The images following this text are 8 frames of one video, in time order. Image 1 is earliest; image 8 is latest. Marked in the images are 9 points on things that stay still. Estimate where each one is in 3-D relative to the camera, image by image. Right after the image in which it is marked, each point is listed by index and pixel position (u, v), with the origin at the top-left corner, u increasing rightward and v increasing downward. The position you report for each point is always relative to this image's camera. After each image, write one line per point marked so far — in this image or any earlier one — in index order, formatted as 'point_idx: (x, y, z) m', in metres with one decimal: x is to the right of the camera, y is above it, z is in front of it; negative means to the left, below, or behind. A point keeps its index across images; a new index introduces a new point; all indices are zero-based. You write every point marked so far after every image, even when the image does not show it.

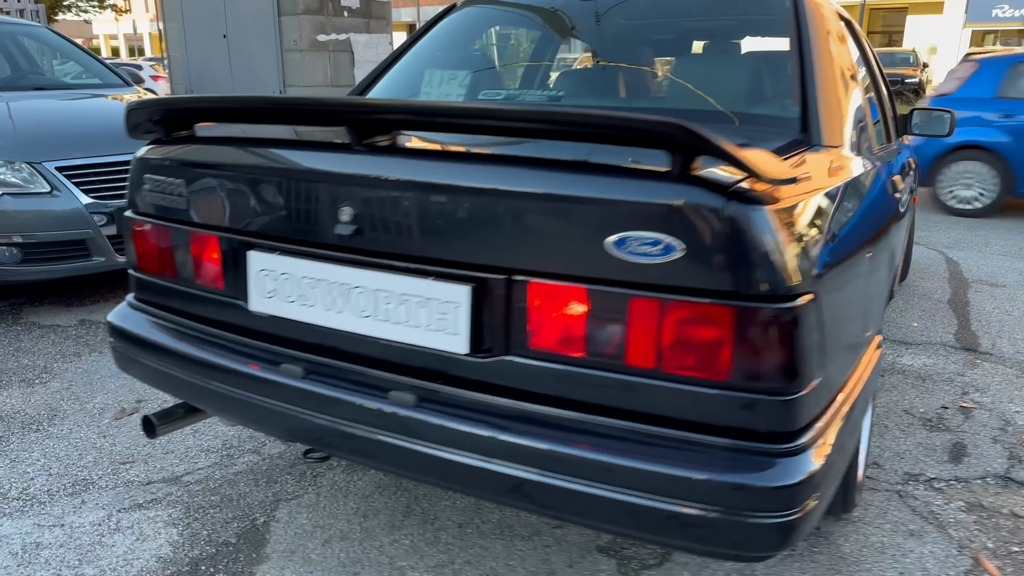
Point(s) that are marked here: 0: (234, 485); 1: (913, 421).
0: (-1.1, -0.8, +3.0) m
1: (+2.0, -0.5, +3.9) m
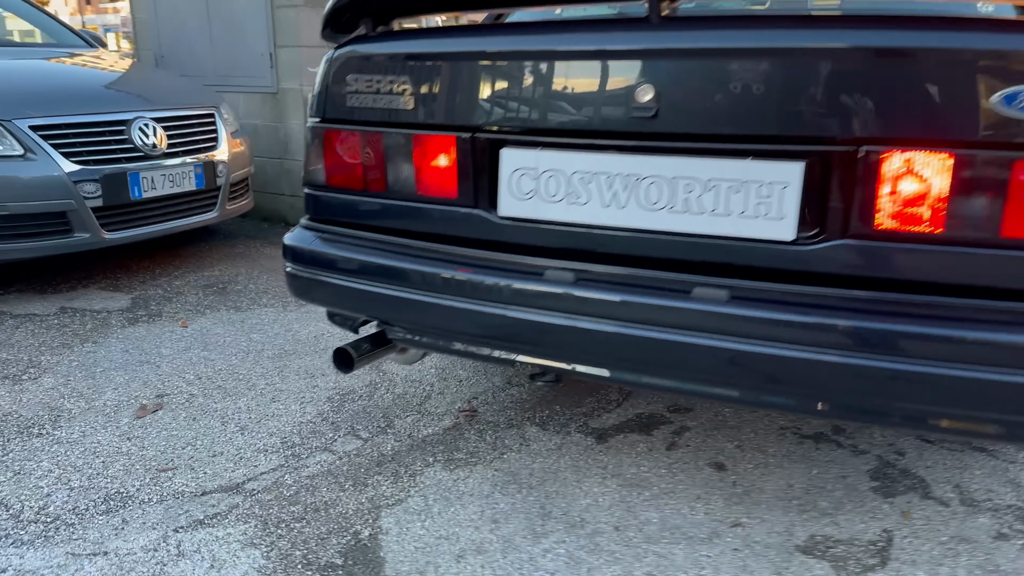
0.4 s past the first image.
0: (-0.6, -0.6, +2.4) m
1: (+2.4, -0.3, +3.5) m
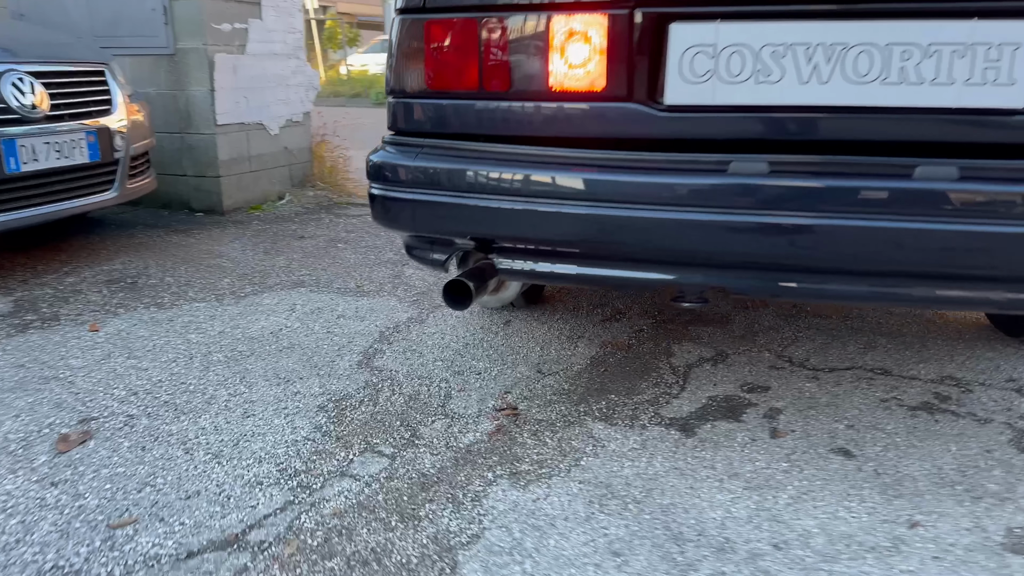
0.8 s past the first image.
0: (-0.4, -0.5, +1.7) m
1: (+2.4, -0.1, +3.3) m
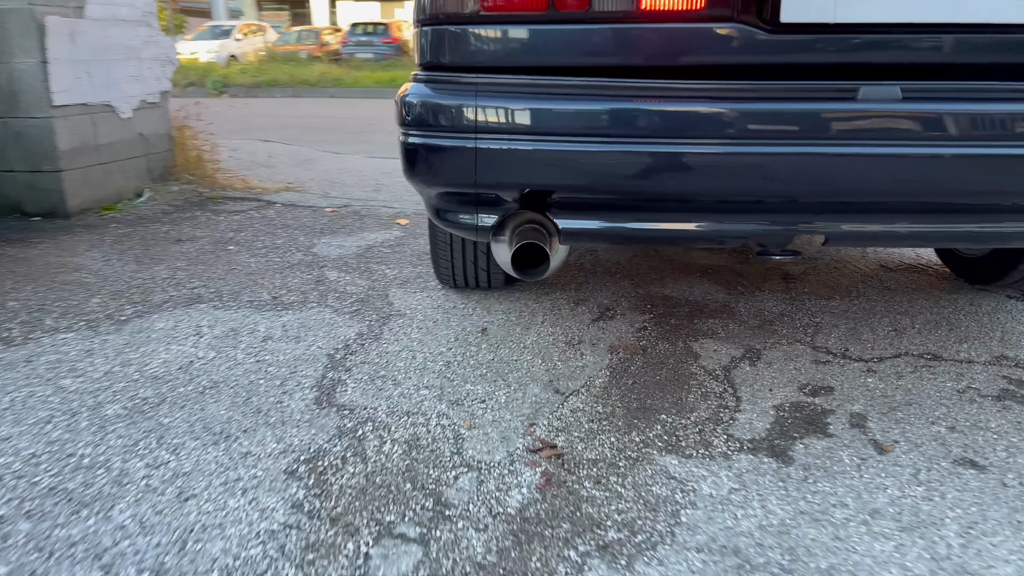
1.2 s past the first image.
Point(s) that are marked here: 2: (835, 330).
0: (-0.1, -0.6, +1.1) m
1: (+2.3, +0.1, +3.2) m
2: (+1.1, -0.2, +2.5) m
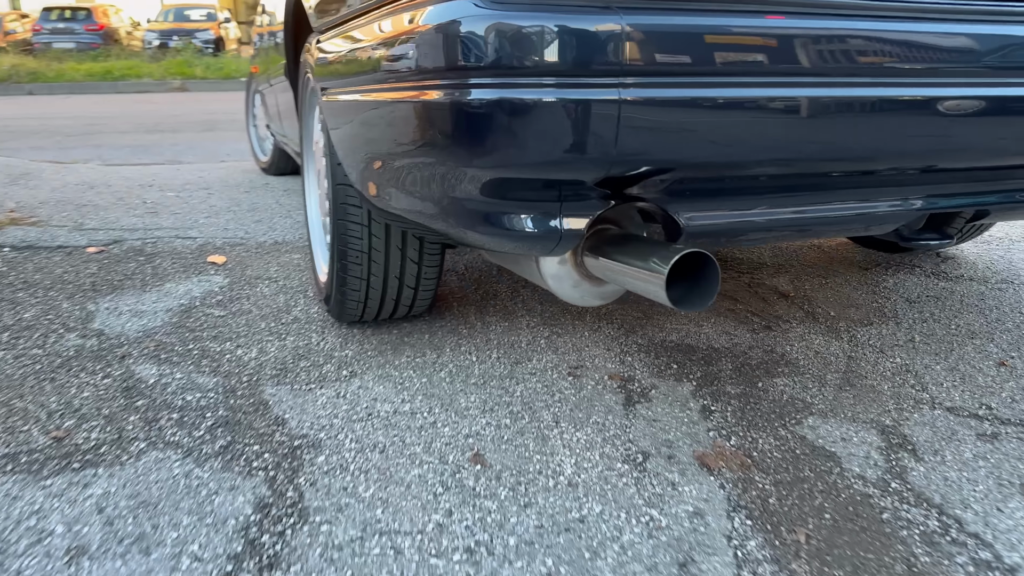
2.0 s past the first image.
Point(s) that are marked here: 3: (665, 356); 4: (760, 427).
0: (+0.4, -0.8, +0.1) m
1: (+1.9, +0.1, +2.9) m
2: (+1.0, -0.2, +1.8) m
3: (+0.4, -0.2, +2.0) m
4: (+0.5, -0.3, +1.6) m
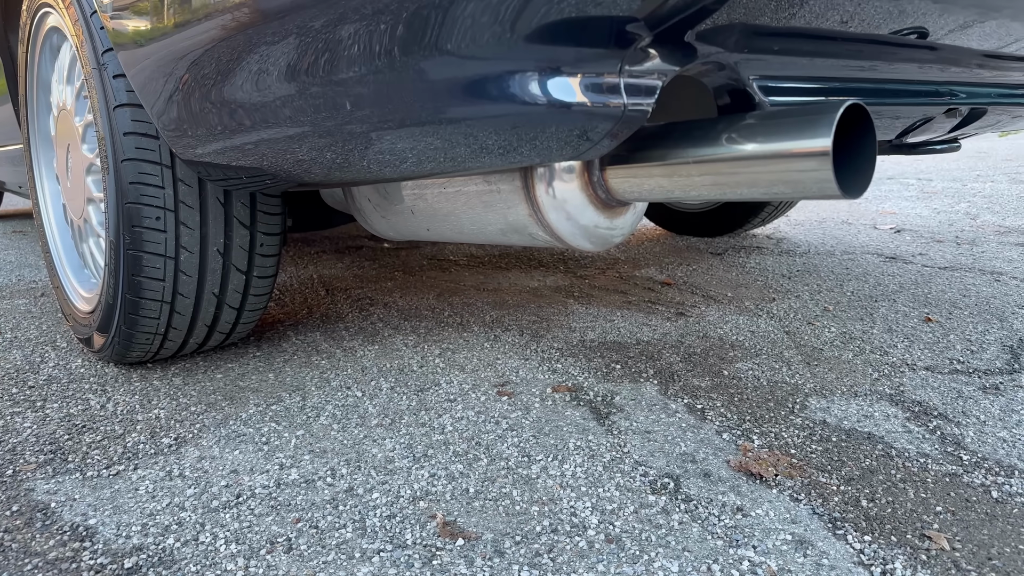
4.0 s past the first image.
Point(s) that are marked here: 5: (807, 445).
0: (+0.9, -0.6, -0.2) m
1: (+1.3, +0.2, +2.9) m
2: (+0.8, -0.1, +1.7) m
3: (+0.2, -0.1, +1.6) m
4: (+0.4, -0.2, +1.3) m
5: (+0.5, -0.2, +1.2) m
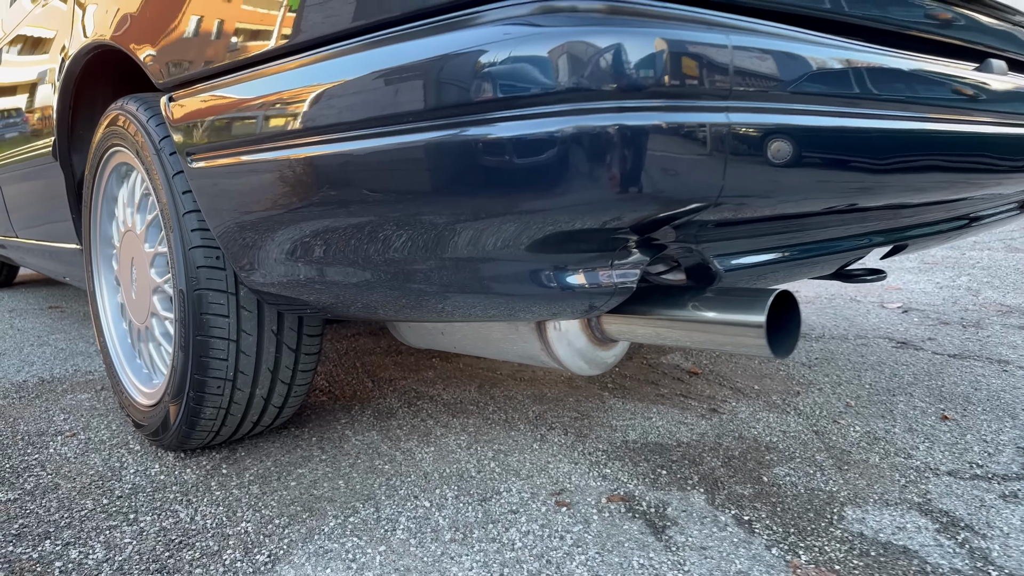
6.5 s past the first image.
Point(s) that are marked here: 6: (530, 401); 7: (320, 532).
0: (+1.0, -0.7, -0.1) m
1: (+1.4, -0.1, +3.1) m
2: (+0.9, -0.4, +1.8) m
3: (+0.3, -0.4, +1.7) m
4: (+0.5, -0.4, +1.4) m
5: (+0.6, -0.5, +1.3) m
6: (0.0, -0.3, +2.1) m
7: (-0.4, -0.5, +1.4) m
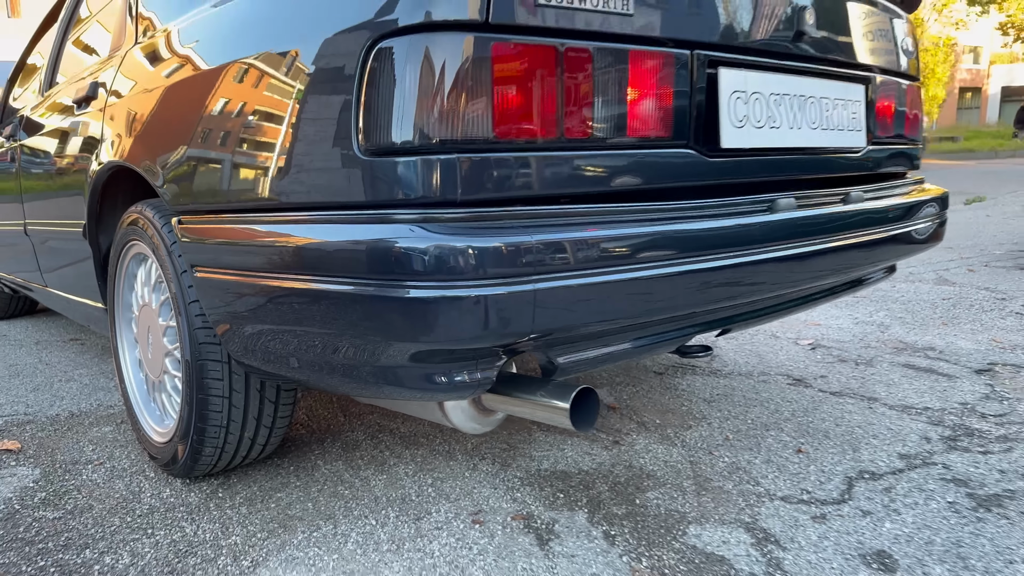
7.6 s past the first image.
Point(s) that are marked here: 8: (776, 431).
0: (+0.8, -0.9, +0.4) m
1: (+1.2, -0.3, +3.5) m
2: (+0.8, -0.5, +2.3) m
3: (+0.1, -0.6, +2.2) m
4: (+0.4, -0.6, +1.9) m
5: (+0.4, -0.6, +1.8) m
6: (-0.1, -0.5, +2.6) m
7: (-0.5, -0.6, +1.9) m
8: (+0.9, -0.5, +2.6) m
